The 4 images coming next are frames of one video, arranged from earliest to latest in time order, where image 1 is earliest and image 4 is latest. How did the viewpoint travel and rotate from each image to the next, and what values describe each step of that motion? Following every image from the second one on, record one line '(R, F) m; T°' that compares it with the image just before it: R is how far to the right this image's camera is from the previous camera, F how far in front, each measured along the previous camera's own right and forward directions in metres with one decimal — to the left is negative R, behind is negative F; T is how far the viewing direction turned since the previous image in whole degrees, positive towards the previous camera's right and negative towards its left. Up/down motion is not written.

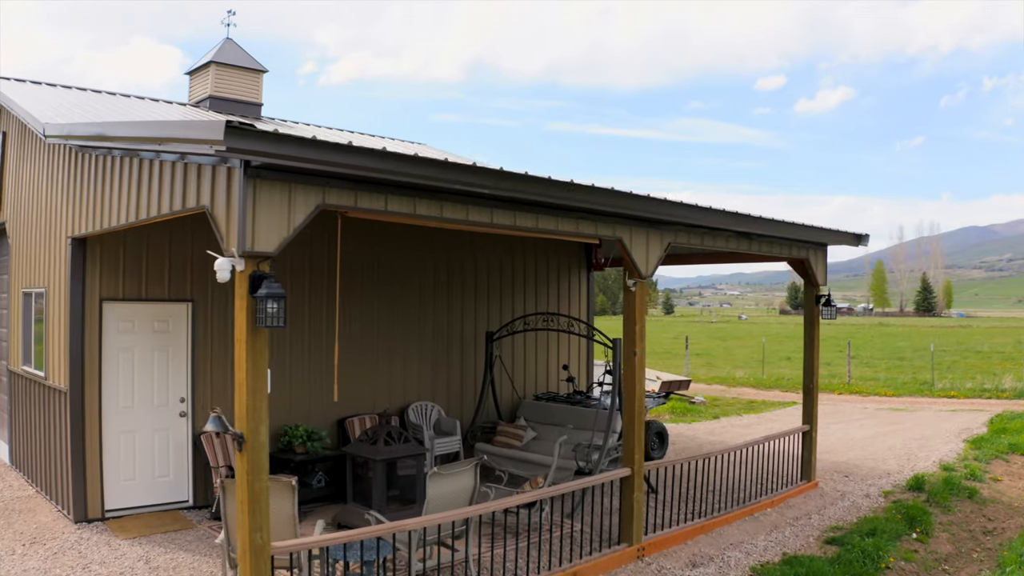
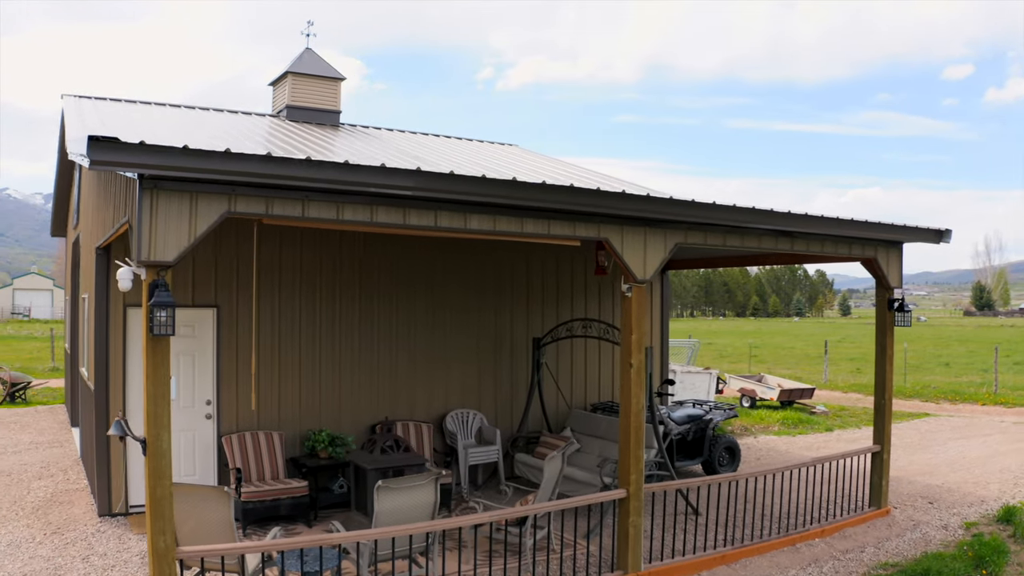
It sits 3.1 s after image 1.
(+1.0, +0.4) m; -10°
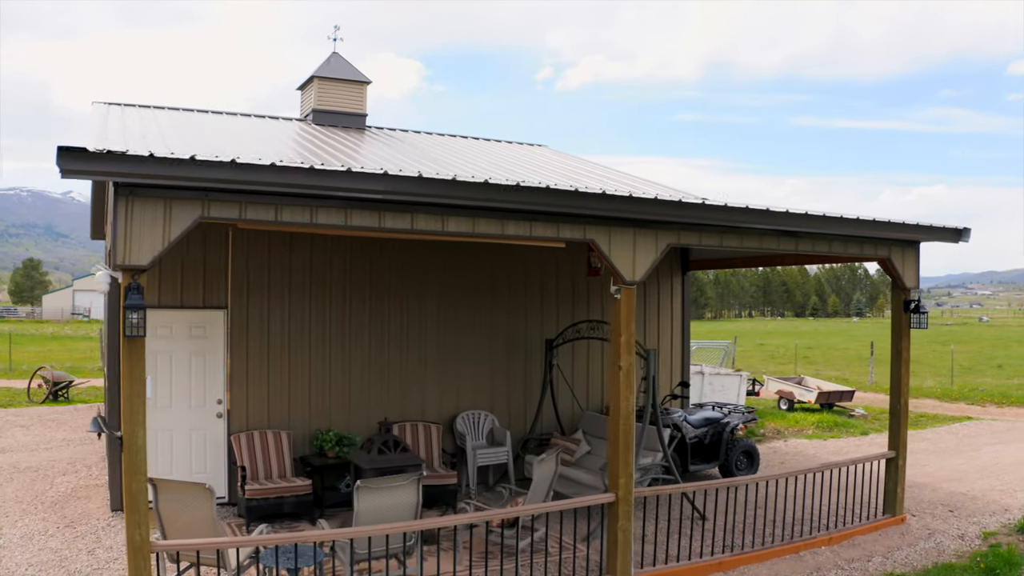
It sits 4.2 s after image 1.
(+0.4, 0.0) m; -3°
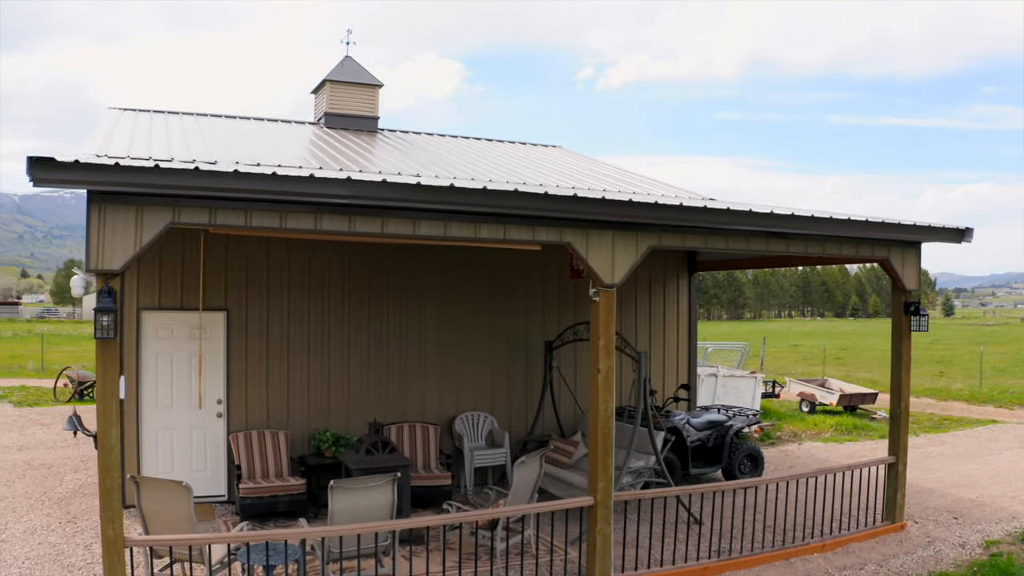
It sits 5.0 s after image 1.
(+0.3, 0.0) m; -2°
